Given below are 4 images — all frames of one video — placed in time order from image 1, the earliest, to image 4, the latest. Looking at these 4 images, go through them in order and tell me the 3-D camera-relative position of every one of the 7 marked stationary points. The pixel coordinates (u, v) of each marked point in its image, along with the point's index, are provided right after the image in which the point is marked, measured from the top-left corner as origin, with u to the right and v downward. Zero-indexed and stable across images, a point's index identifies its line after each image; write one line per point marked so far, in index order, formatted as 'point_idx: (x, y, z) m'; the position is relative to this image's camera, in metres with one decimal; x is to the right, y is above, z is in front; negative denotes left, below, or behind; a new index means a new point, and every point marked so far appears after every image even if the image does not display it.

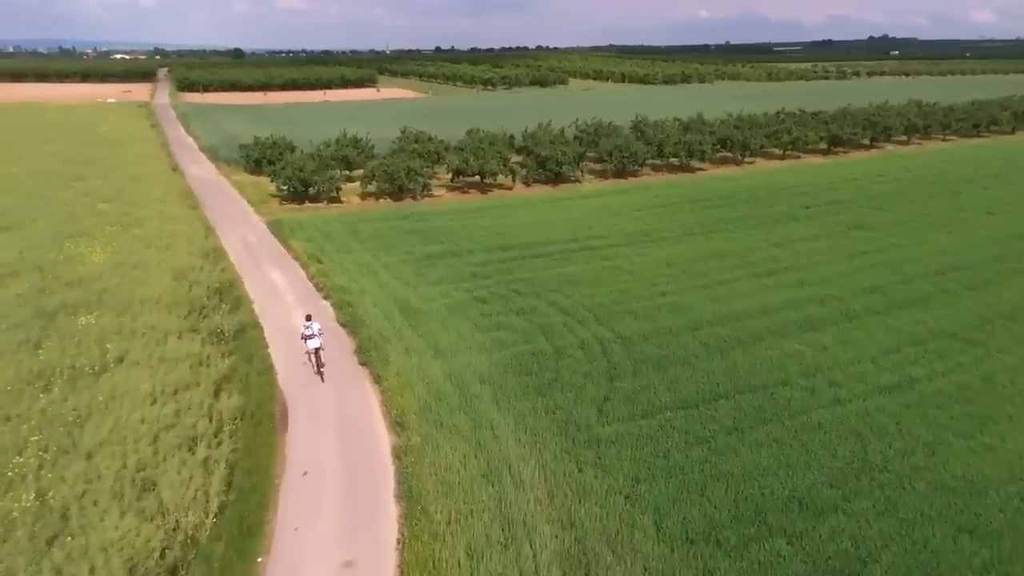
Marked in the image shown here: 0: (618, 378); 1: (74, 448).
0: (+2.6, -2.2, +15.0) m
1: (-8.2, -3.0, +11.4) m
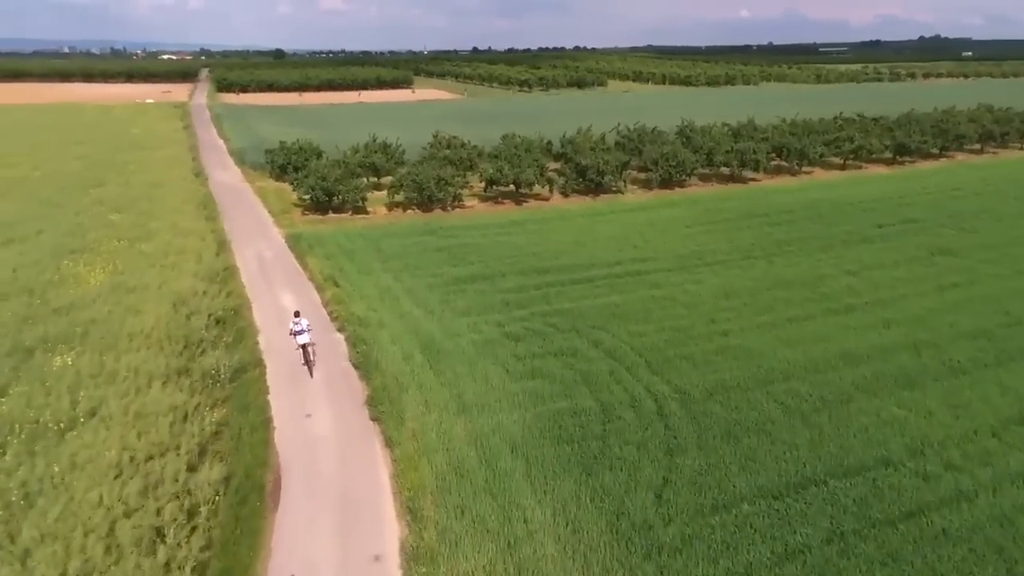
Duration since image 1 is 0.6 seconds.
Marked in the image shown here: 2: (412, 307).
0: (+3.3, -3.3, +12.3) m
1: (-7.6, -3.8, +9.3) m
2: (-3.2, -0.6, +19.5) m
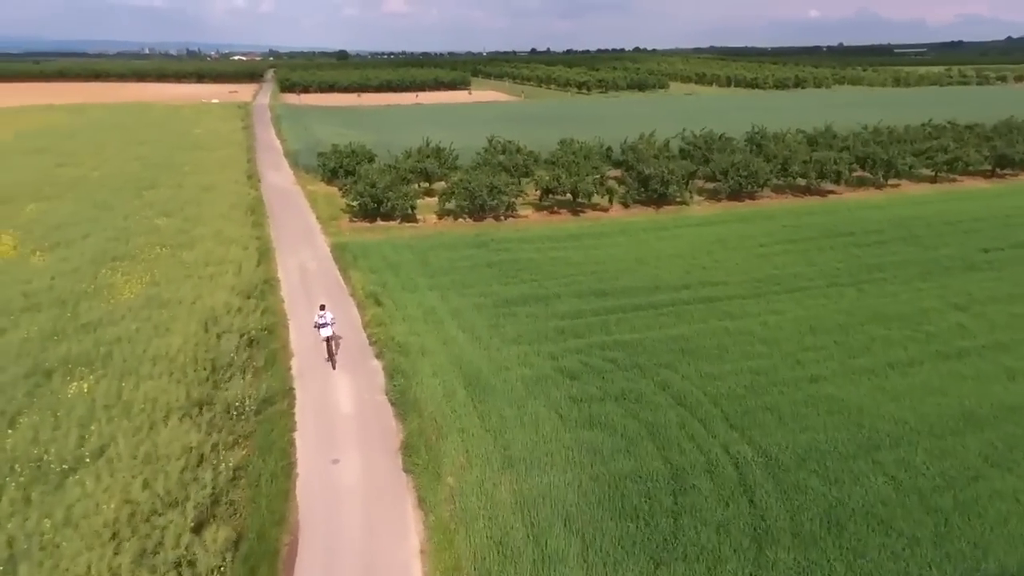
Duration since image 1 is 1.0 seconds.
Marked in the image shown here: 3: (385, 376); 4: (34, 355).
0: (+4.2, -4.2, +10.1) m
1: (-6.9, -4.3, +8.0) m
2: (-1.6, -1.3, +17.8) m
3: (-3.2, -2.2, +15.5) m
4: (-11.2, -1.6, +14.3) m
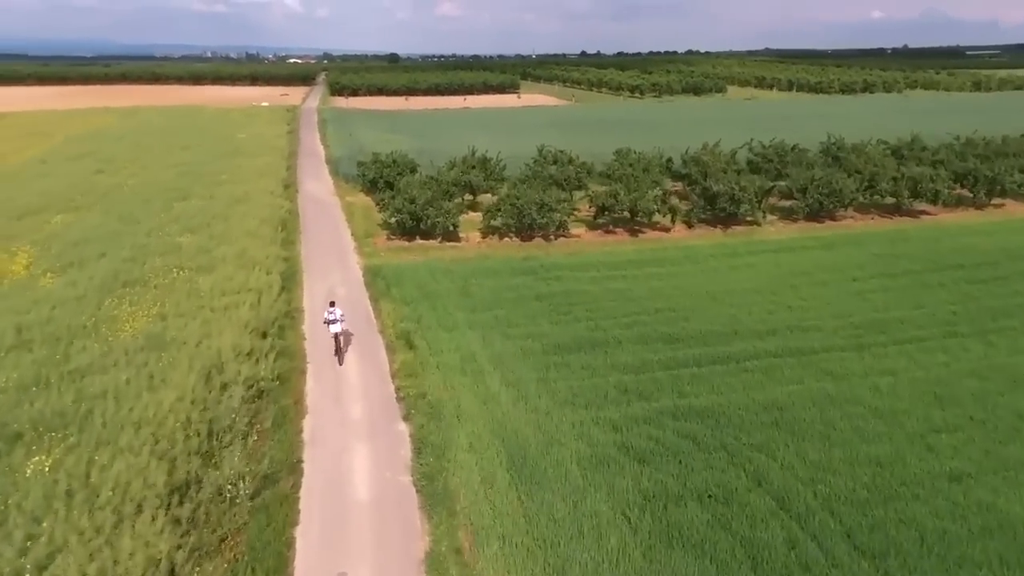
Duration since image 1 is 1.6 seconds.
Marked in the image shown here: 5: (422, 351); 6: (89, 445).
0: (+4.9, -5.4, +6.9) m
1: (-6.4, -5.3, +5.6) m
2: (-0.3, -2.4, +15.0) m
3: (-2.1, -3.3, +12.8) m
4: (-10.1, -2.5, +12.2) m
5: (-2.4, -1.7, +16.7) m
6: (-7.8, -2.9, +11.4) m
